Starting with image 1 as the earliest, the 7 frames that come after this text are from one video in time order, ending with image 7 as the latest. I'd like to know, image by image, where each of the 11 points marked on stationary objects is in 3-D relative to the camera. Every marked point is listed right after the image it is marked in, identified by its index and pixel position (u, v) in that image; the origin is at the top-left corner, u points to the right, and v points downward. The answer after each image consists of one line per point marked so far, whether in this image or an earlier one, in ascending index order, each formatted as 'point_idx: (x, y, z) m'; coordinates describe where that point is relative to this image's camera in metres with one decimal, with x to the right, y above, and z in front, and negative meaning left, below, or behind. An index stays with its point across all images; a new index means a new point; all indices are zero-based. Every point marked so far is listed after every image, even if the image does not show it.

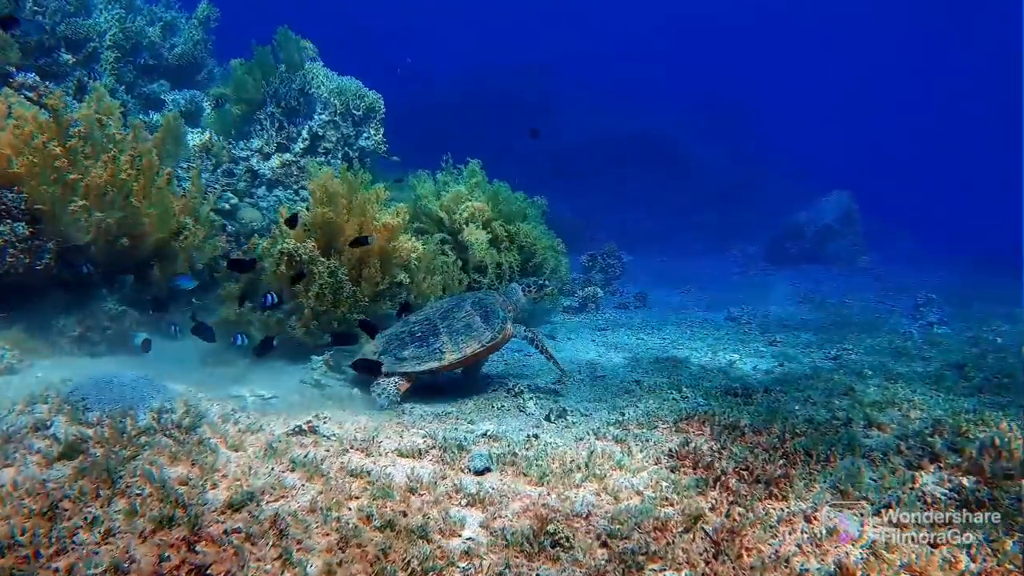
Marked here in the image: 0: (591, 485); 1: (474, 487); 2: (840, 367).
0: (+0.5, -1.2, +4.5) m
1: (-0.2, -1.2, +4.3) m
2: (+3.4, -0.8, +7.6) m
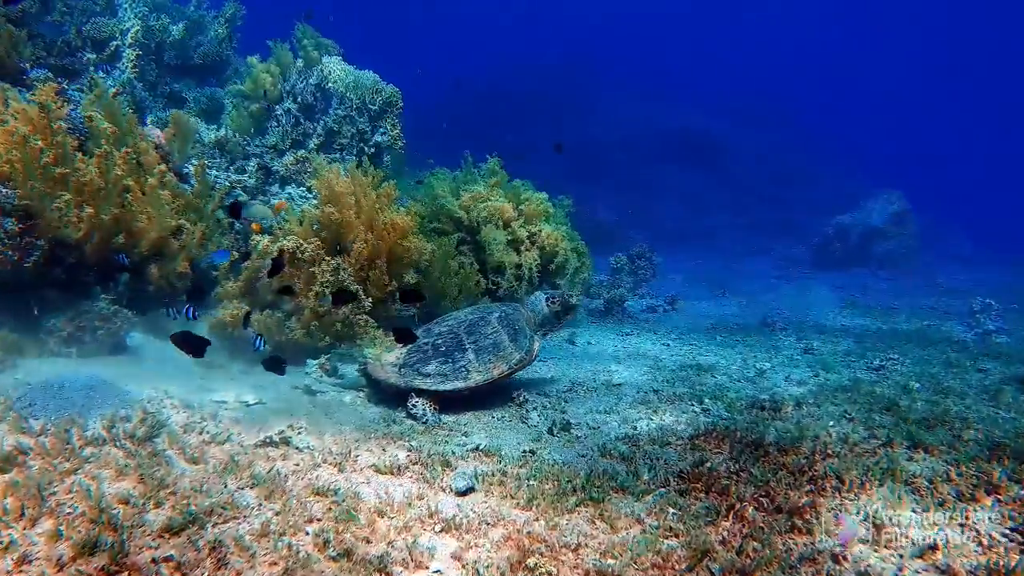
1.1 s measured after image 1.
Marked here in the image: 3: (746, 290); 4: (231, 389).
0: (+0.4, -1.2, +4.0) m
1: (-0.3, -1.2, +3.9) m
2: (+3.5, -0.9, +7.0) m
3: (+5.0, -0.1, +15.7) m
4: (-2.2, -0.8, +5.8) m
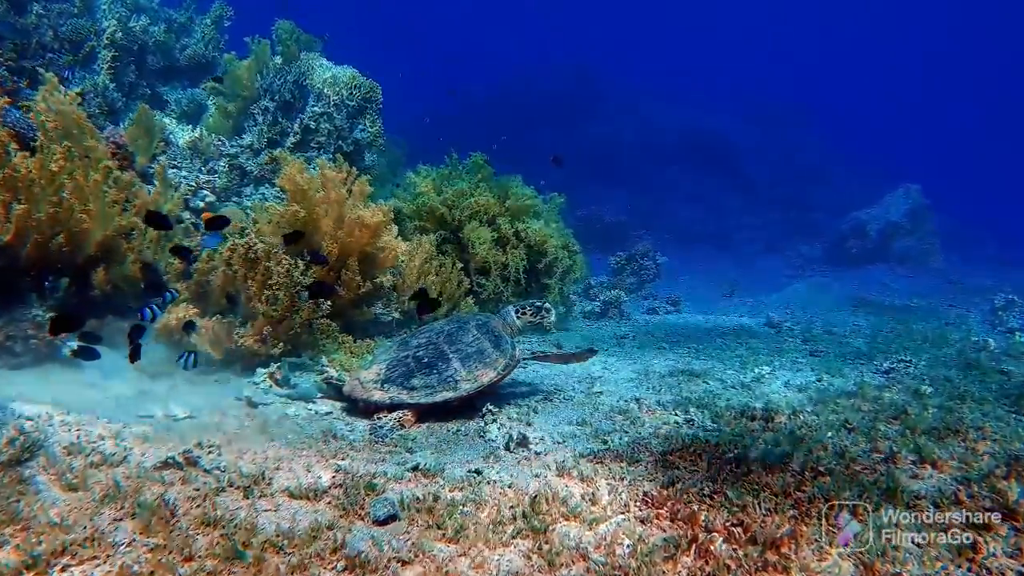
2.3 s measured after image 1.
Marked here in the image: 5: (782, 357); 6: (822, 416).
0: (+0.1, -1.2, +3.4) m
1: (-0.7, -1.2, +3.3) m
2: (+3.3, -0.8, +6.3) m
3: (+5.0, -0.1, +15.0) m
4: (-2.5, -0.8, +5.3) m
5: (+2.8, -0.7, +7.7) m
6: (+2.3, -0.9, +5.4) m
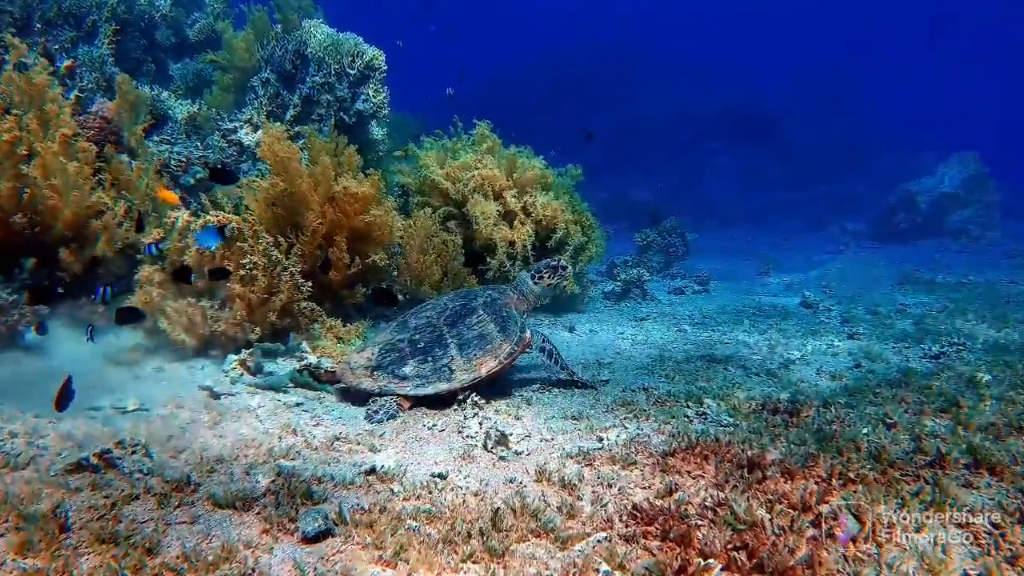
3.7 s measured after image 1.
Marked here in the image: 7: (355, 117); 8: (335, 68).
0: (-0.1, -1.1, +2.8) m
1: (-0.9, -1.1, +2.7) m
2: (+3.2, -0.6, +5.5) m
3: (+5.4, +0.4, +14.1) m
4: (-2.6, -0.7, +4.9) m
5: (+2.9, -0.5, +6.9) m
6: (+2.2, -0.8, +4.6) m
7: (-2.0, +2.2, +9.4) m
8: (-2.3, +2.8, +9.3) m
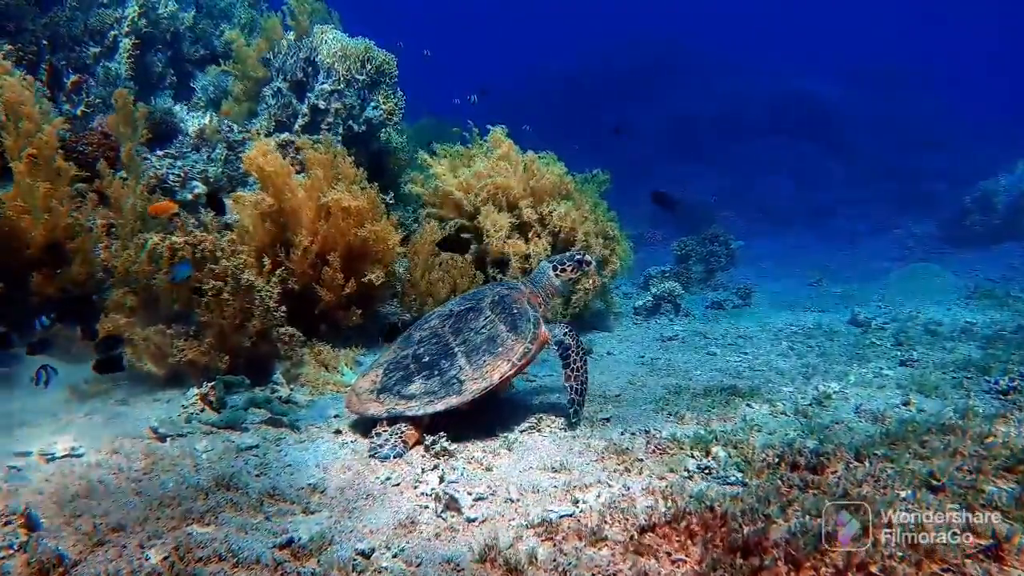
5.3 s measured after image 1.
0: (-0.5, -1.2, +2.2) m
1: (-1.2, -1.2, +2.2) m
2: (+3.1, -0.8, +4.5) m
3: (+6.1, +0.2, +12.9) m
4: (-2.8, -0.9, +4.4) m
5: (+2.9, -0.7, +6.0) m
6: (+2.0, -0.9, +3.8) m
7: (-1.8, +2.0, +8.9) m
8: (-2.1, +2.6, +8.9) m
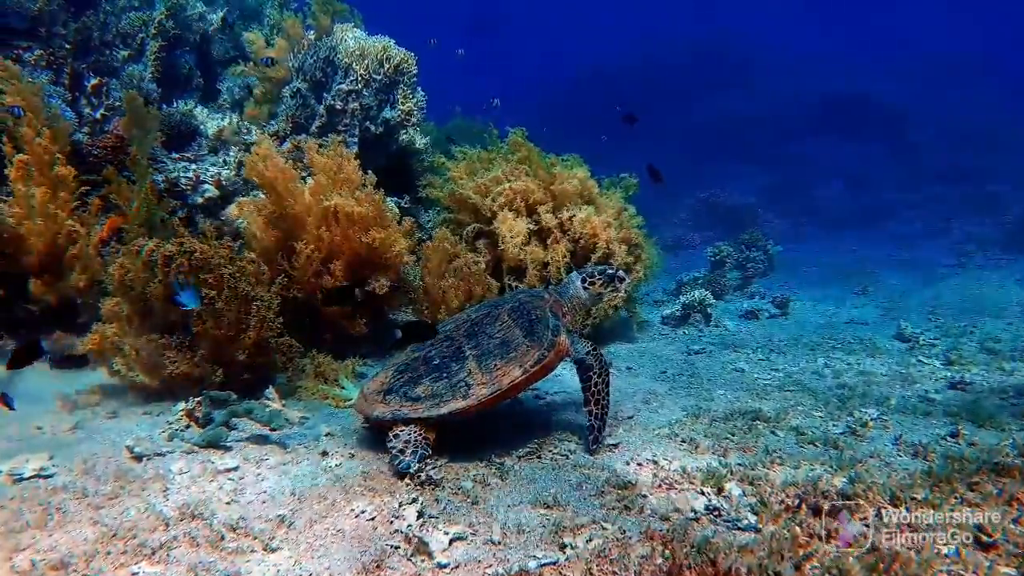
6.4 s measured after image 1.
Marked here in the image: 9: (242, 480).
0: (-0.6, -1.3, +1.9) m
1: (-1.4, -1.3, +1.9) m
2: (+3.1, -0.9, +4.0) m
3: (+6.5, +0.1, +12.2) m
4: (-2.8, -1.0, +4.2) m
5: (+2.9, -0.8, +5.5) m
6: (+2.0, -1.0, +3.3) m
7: (-1.5, +1.9, +8.6) m
8: (-1.8, +2.5, +8.6) m
9: (-1.5, -1.1, +4.1) m
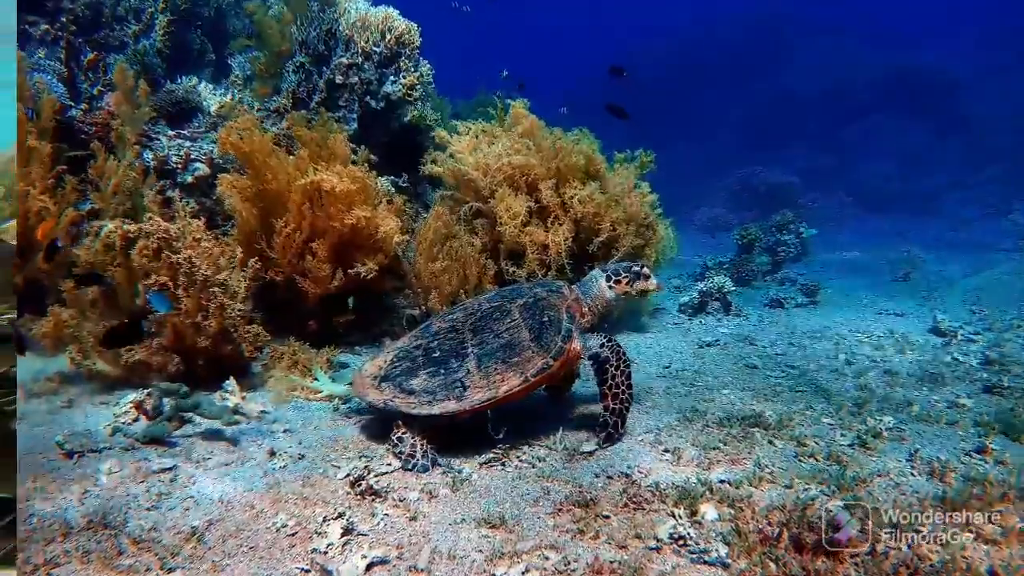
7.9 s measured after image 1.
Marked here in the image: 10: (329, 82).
0: (-1.0, -1.3, +1.5) m
1: (-1.7, -1.3, +1.6) m
2: (+2.8, -0.9, +3.4) m
3: (+6.8, +0.3, +11.3) m
4: (-3.0, -0.9, +4.0) m
5: (+2.8, -0.7, +4.8) m
6: (+1.7, -1.0, +2.8) m
7: (-1.4, +2.1, +8.2) m
8: (-1.7, +2.7, +8.2) m
9: (-1.7, -1.0, +3.7) m
10: (-2.1, +2.3, +8.2) m
